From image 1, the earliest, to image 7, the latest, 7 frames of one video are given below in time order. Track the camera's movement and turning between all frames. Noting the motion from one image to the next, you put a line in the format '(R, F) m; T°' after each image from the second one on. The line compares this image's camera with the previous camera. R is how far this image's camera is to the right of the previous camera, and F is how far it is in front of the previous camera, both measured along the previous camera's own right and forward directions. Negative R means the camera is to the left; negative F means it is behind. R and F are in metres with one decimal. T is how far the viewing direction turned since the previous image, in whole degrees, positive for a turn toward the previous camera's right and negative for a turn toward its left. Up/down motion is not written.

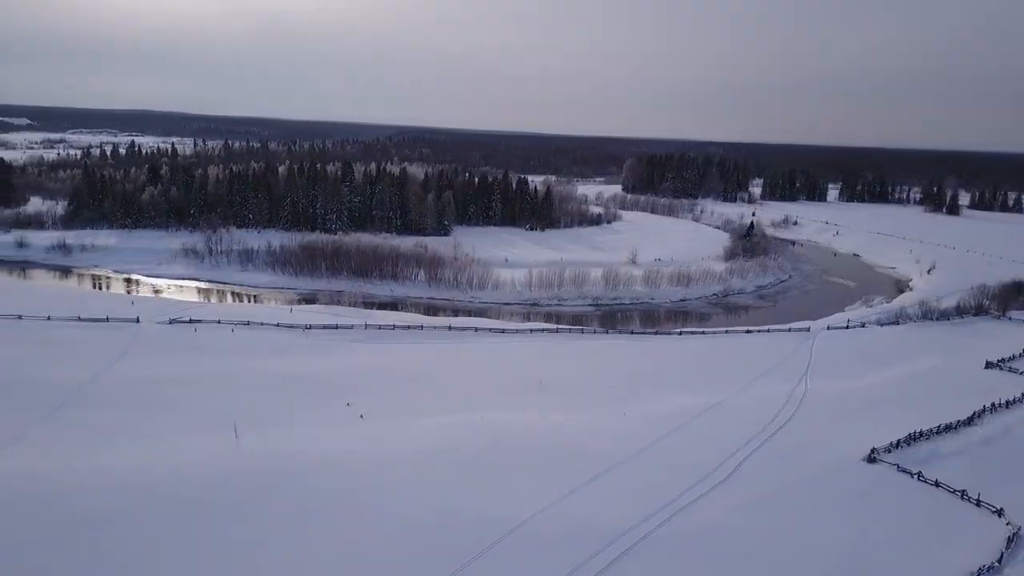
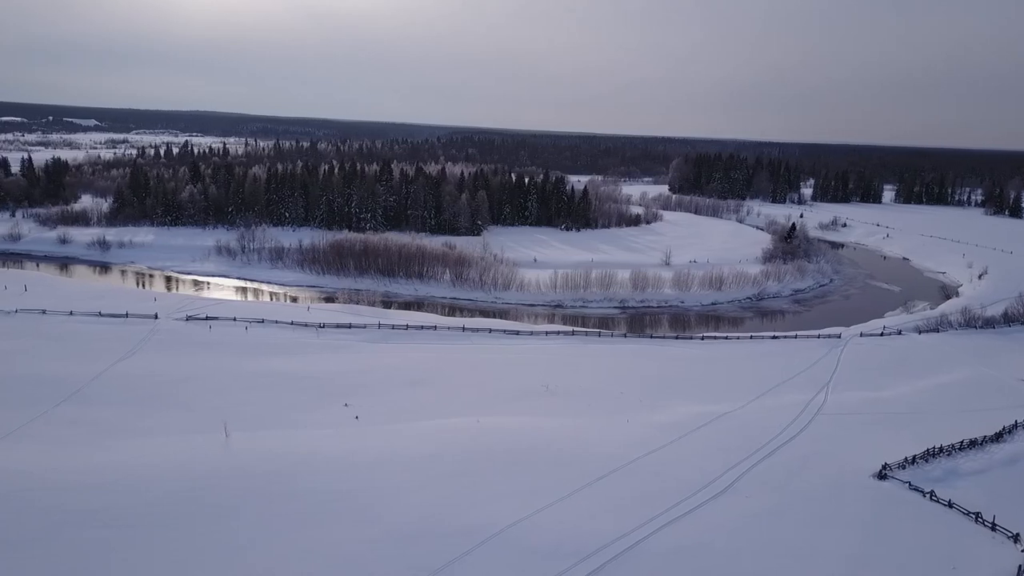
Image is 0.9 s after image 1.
(+1.3, +0.5) m; -4°
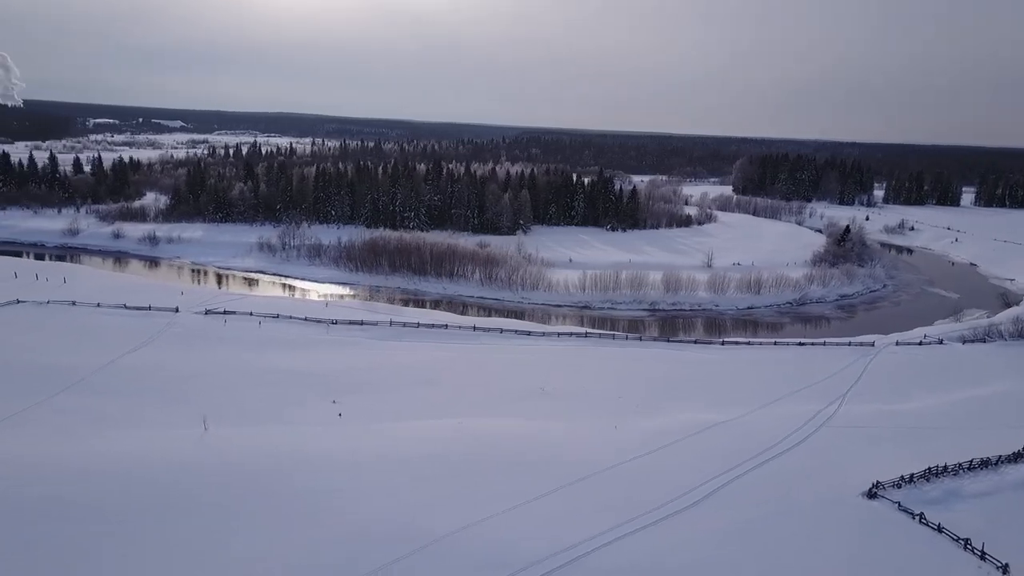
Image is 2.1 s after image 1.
(+2.1, +0.5) m; -5°
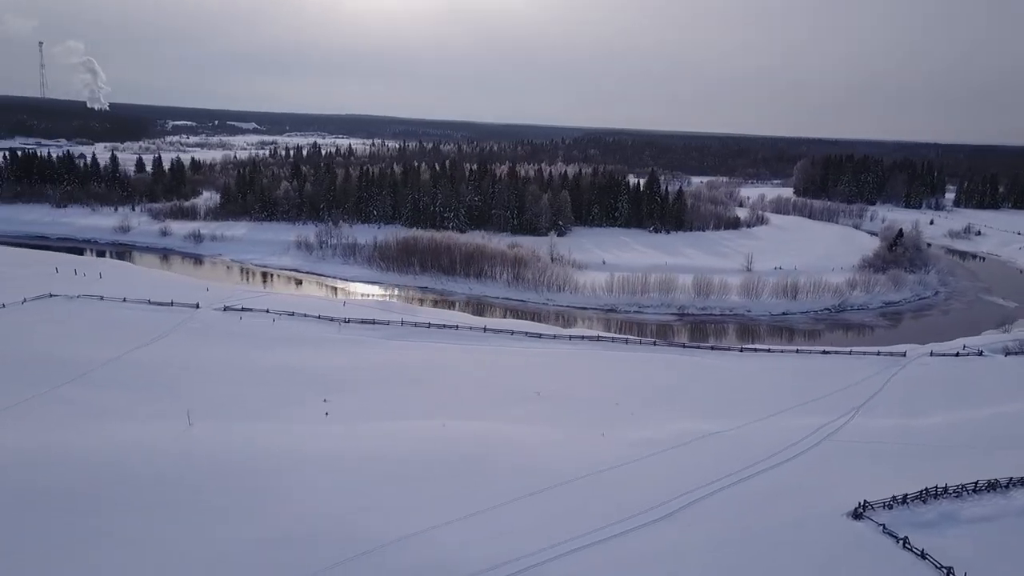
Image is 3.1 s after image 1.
(+1.9, +0.5) m; -5°
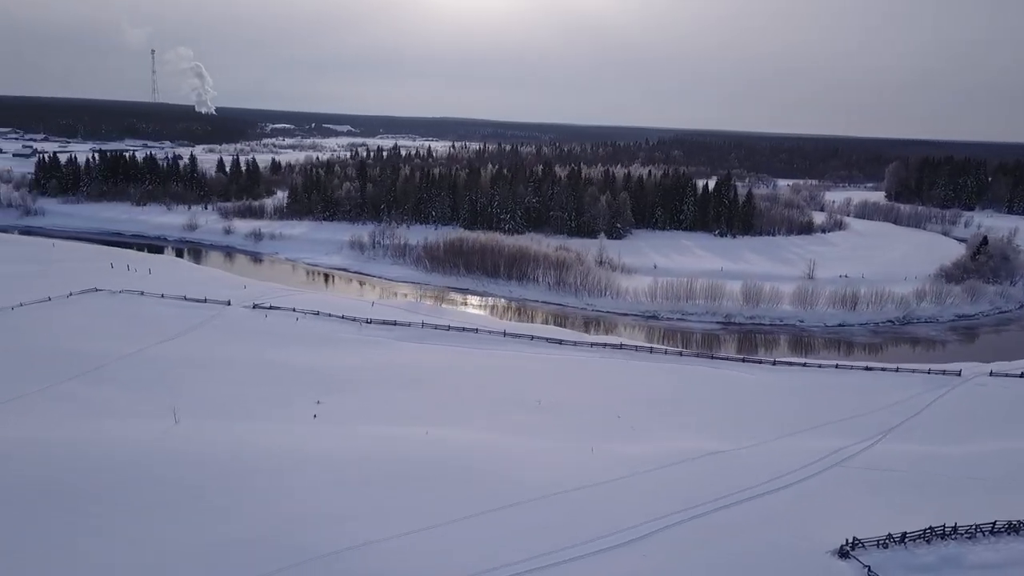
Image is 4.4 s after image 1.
(+2.3, +0.9) m; -7°
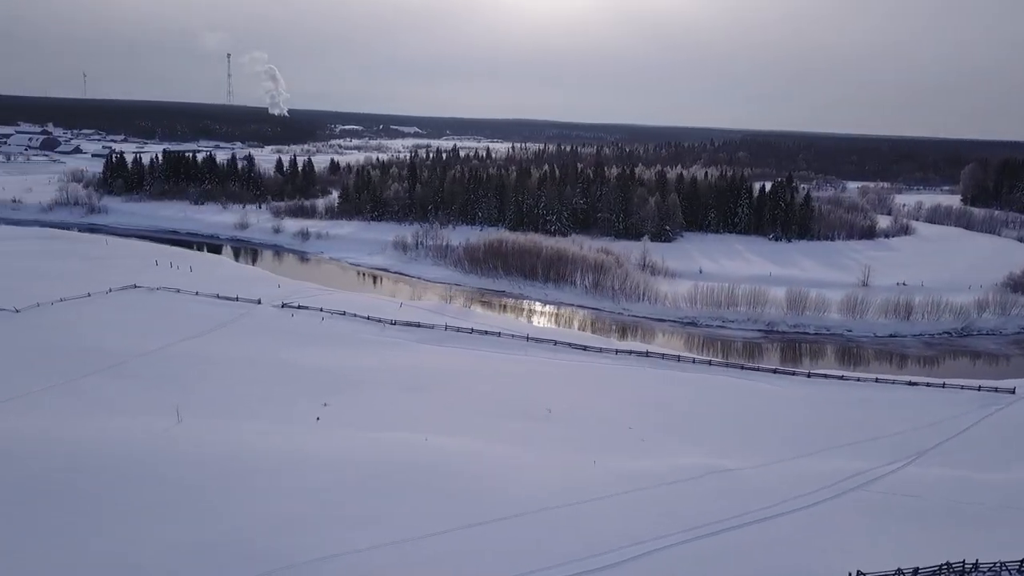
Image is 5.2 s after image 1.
(+1.4, +0.7) m; -5°
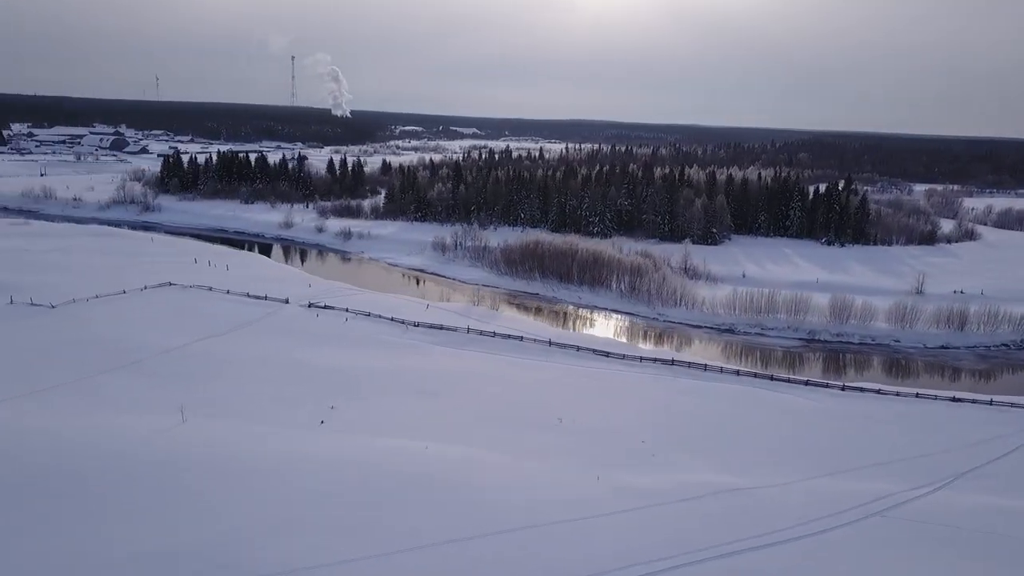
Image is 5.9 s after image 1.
(+1.1, +0.7) m; -4°
